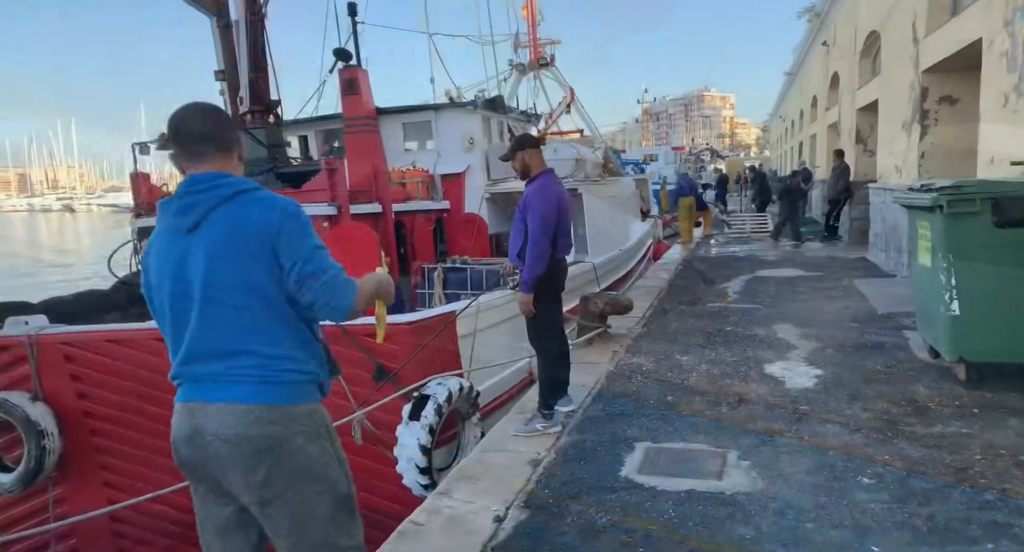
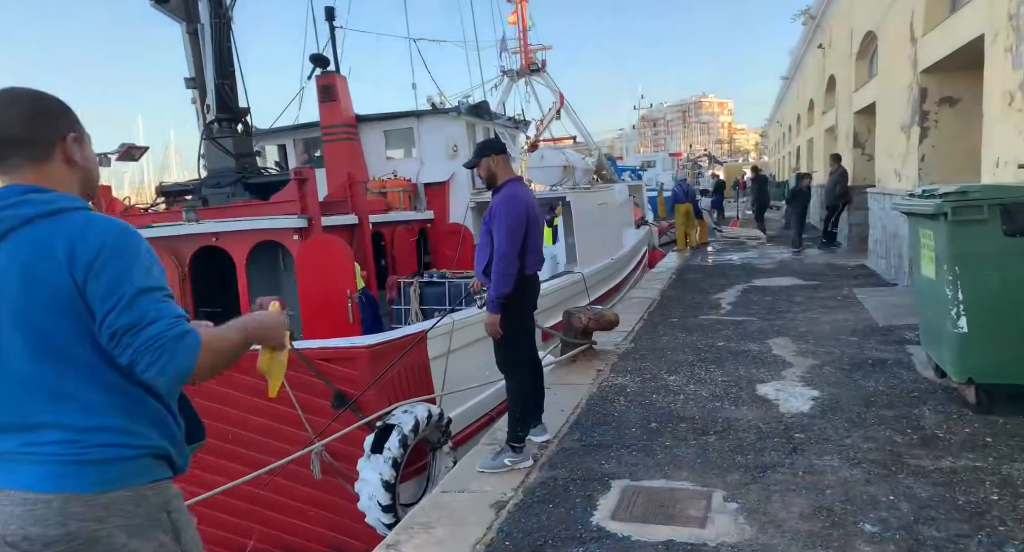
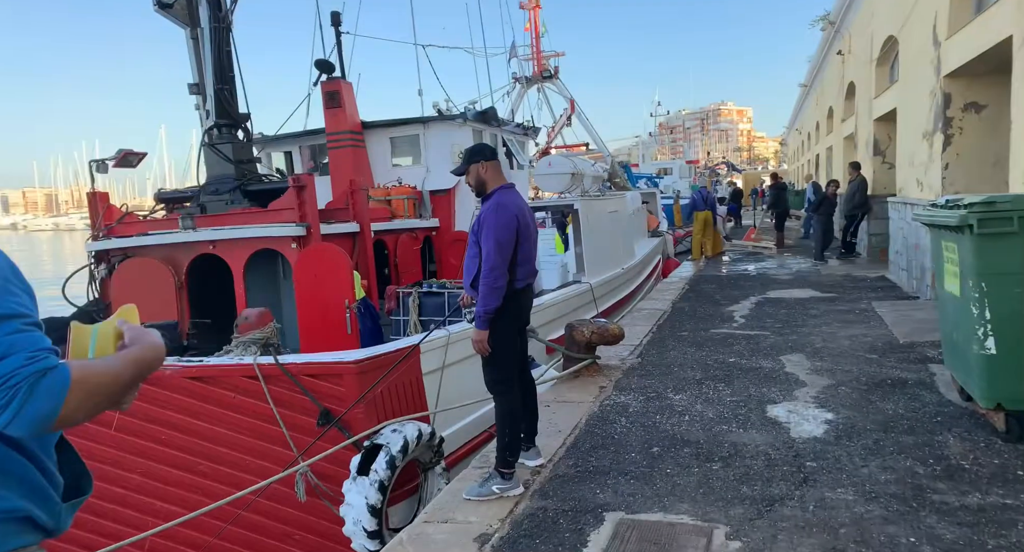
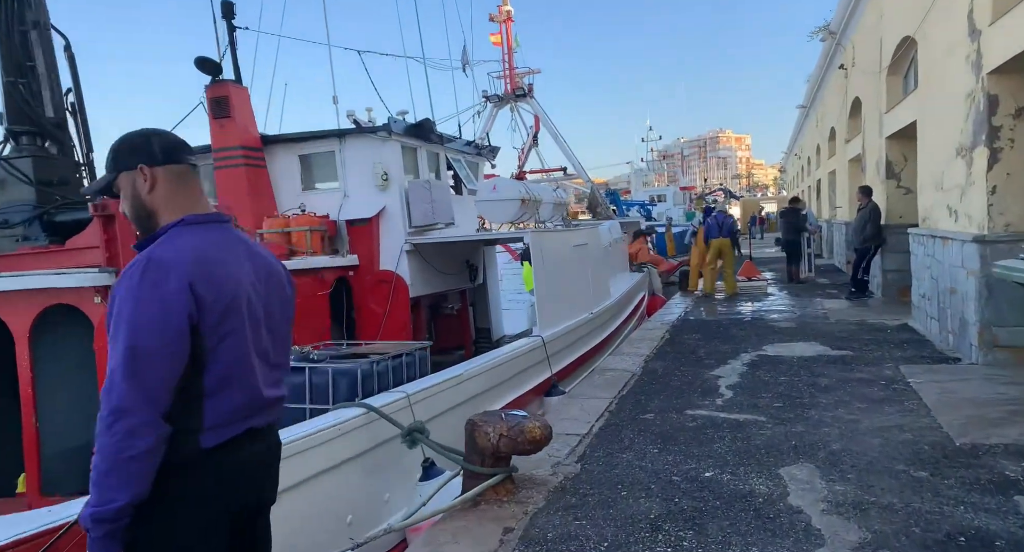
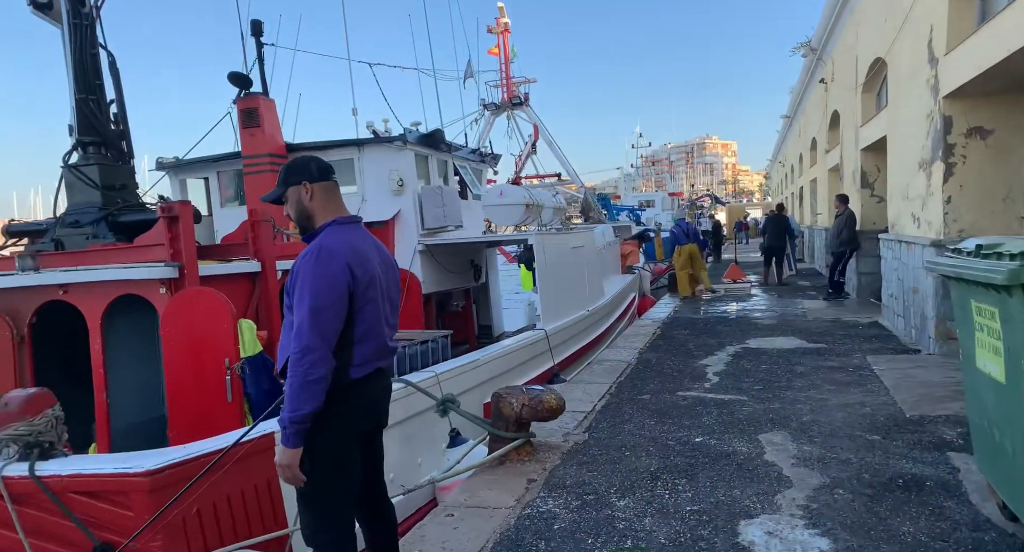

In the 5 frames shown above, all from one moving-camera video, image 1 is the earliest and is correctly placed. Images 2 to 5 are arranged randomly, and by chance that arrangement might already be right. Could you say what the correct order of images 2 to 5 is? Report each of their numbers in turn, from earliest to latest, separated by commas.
2, 3, 5, 4
